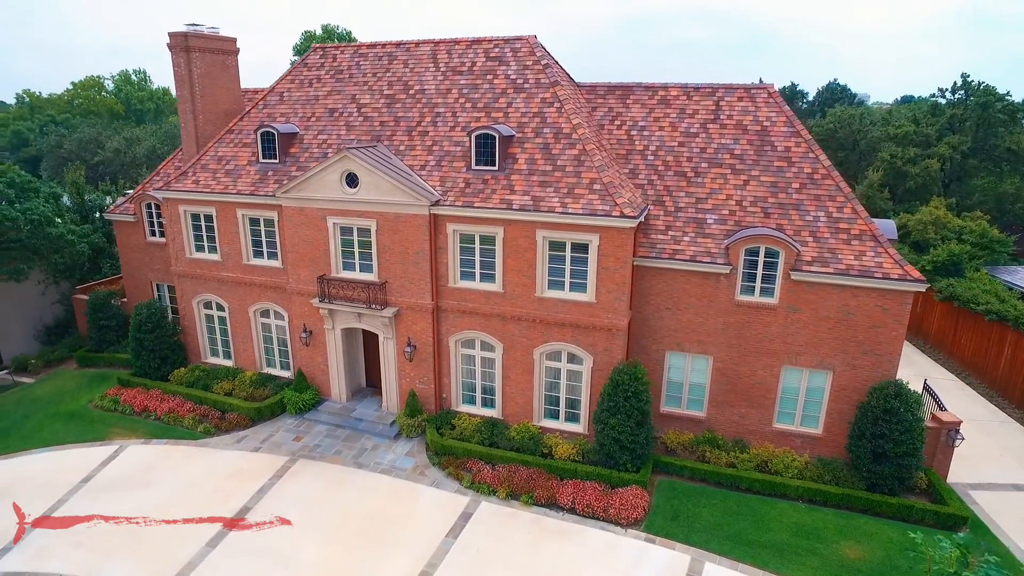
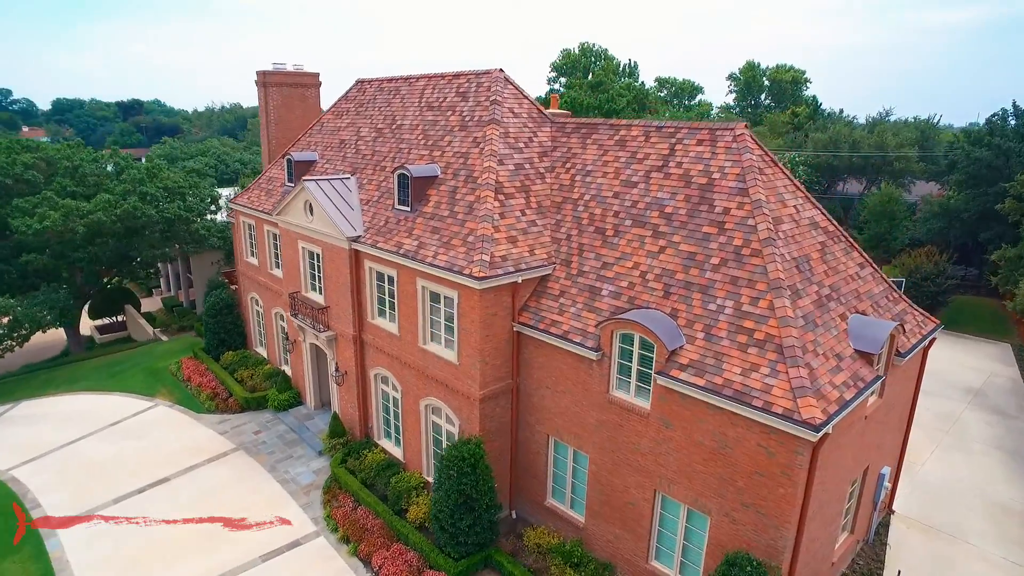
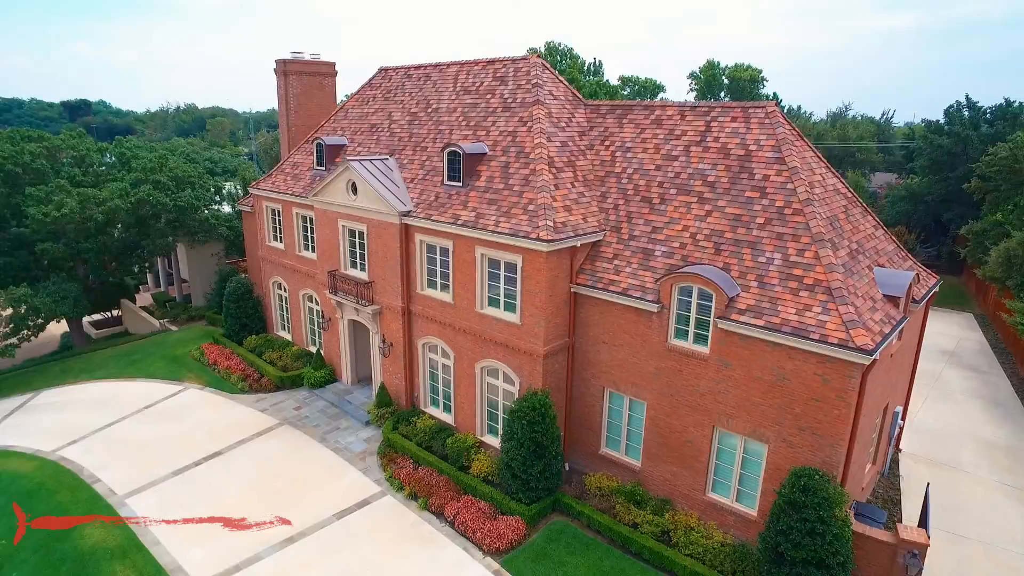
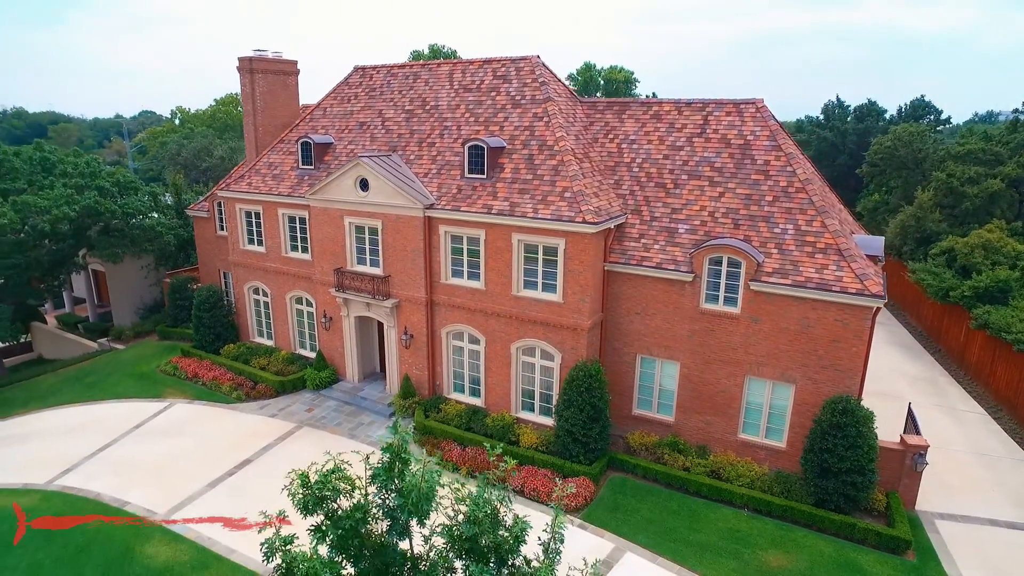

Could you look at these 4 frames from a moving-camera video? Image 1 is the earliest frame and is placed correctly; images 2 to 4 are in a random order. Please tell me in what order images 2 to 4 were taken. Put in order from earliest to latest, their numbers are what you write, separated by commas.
4, 3, 2
